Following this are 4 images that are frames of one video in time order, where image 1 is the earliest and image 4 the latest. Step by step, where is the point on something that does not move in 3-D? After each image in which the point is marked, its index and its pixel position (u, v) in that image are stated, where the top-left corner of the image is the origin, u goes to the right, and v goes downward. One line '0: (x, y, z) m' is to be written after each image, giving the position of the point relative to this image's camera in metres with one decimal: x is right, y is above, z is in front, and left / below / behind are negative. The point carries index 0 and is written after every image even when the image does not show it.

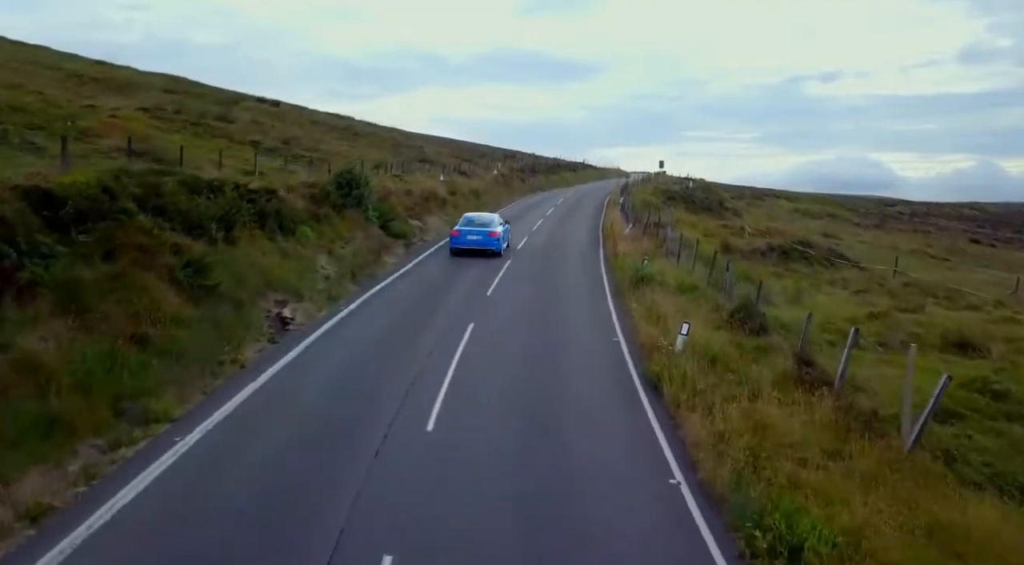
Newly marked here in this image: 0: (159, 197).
0: (-6.9, +1.7, +15.5) m
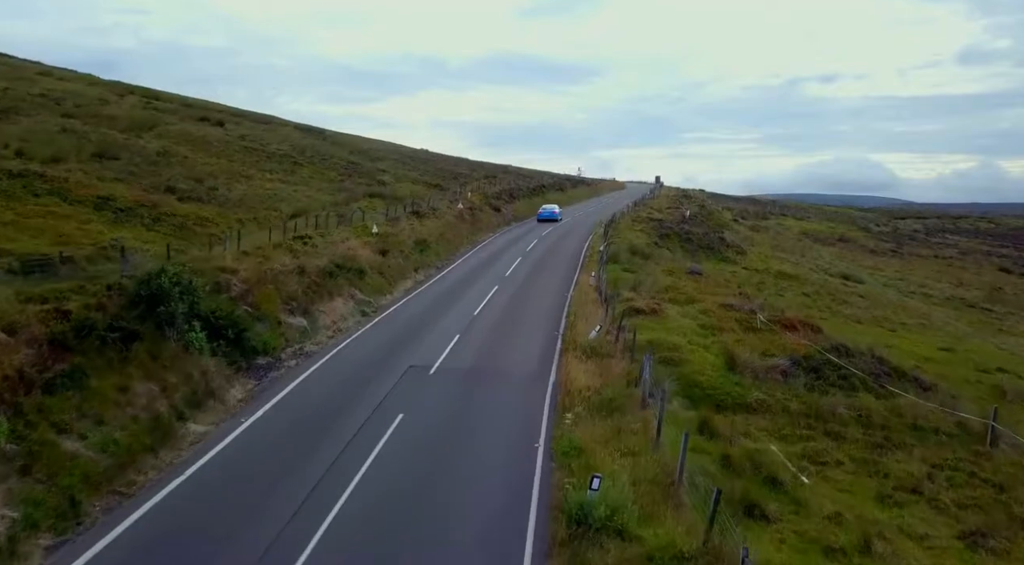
0: (-9.2, -1.8, +6.3) m
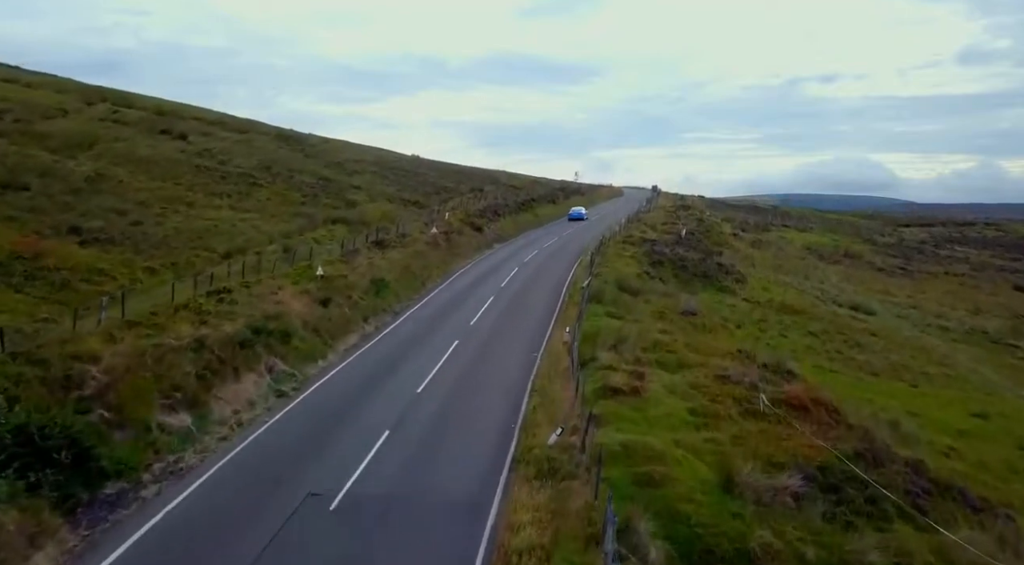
0: (-10.6, -3.9, +1.4) m
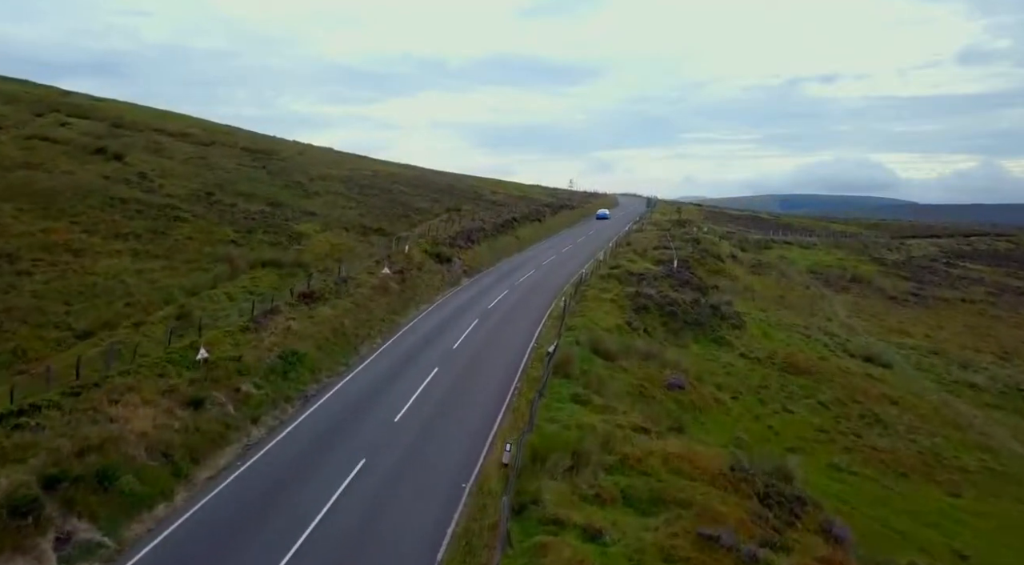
0: (-12.8, -6.7, -5.5) m
